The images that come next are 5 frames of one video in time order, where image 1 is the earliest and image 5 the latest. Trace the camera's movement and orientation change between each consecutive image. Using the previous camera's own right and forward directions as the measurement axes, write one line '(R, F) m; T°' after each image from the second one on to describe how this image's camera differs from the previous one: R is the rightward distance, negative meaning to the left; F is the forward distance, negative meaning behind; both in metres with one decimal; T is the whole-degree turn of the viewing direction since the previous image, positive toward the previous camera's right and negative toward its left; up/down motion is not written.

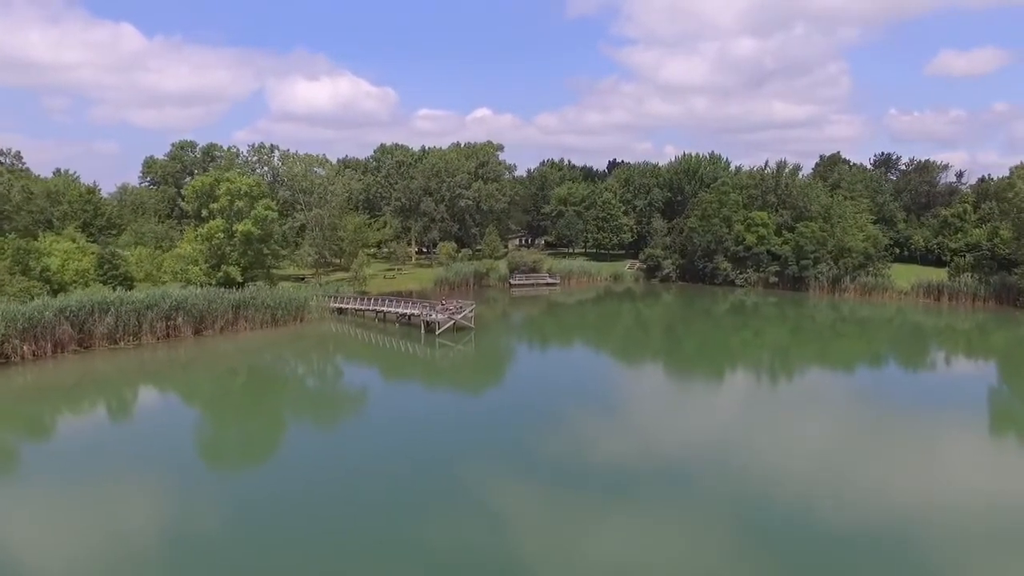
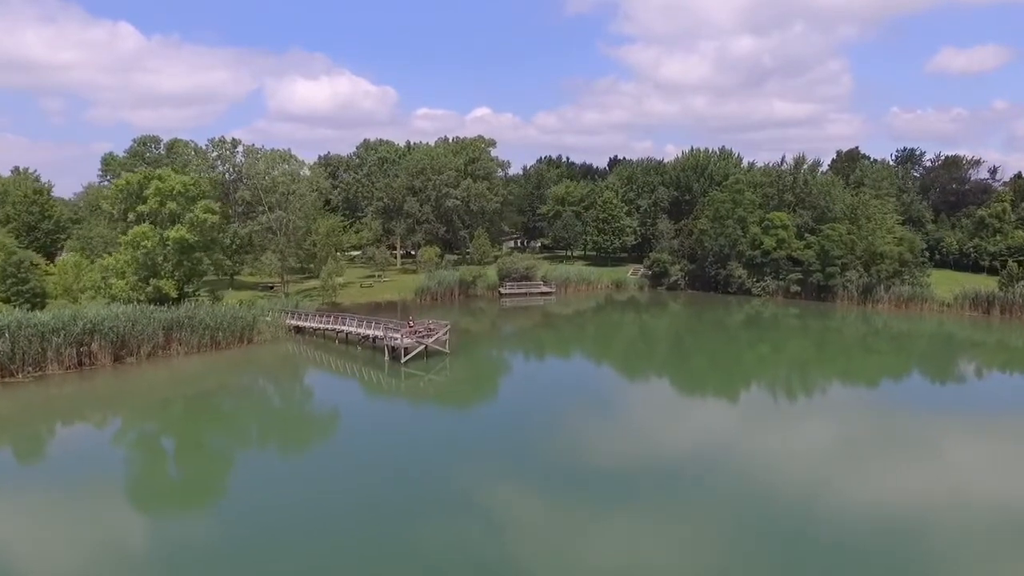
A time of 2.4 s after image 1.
(+0.9, +6.7) m; 0°
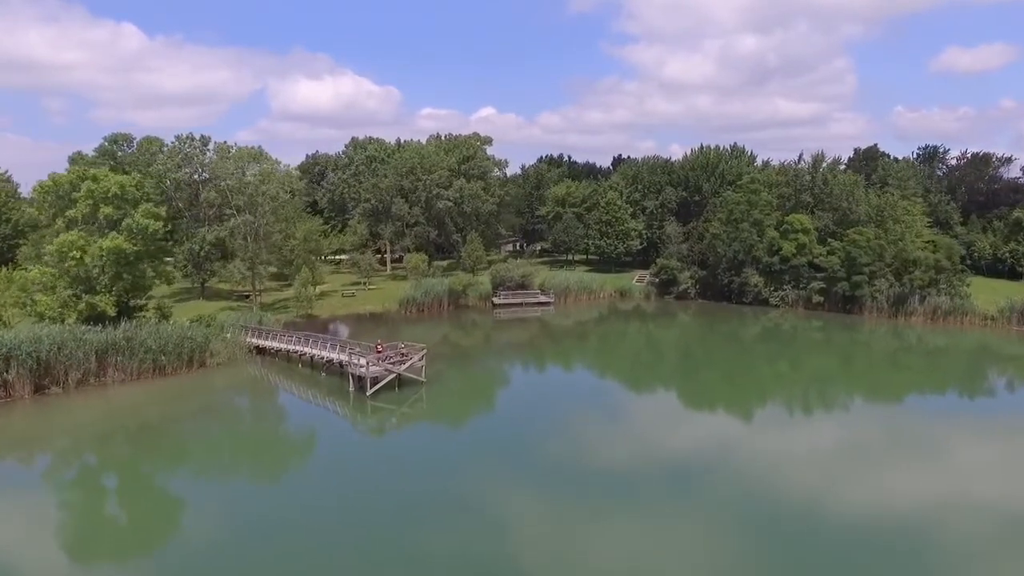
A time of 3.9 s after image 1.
(+0.7, +4.9) m; 0°
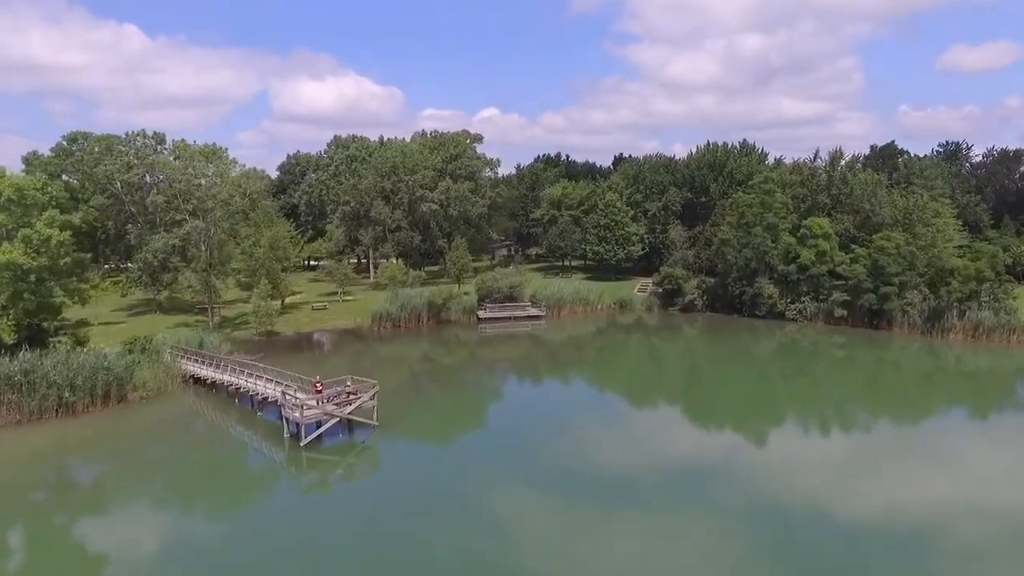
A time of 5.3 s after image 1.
(+1.2, +5.2) m; 0°
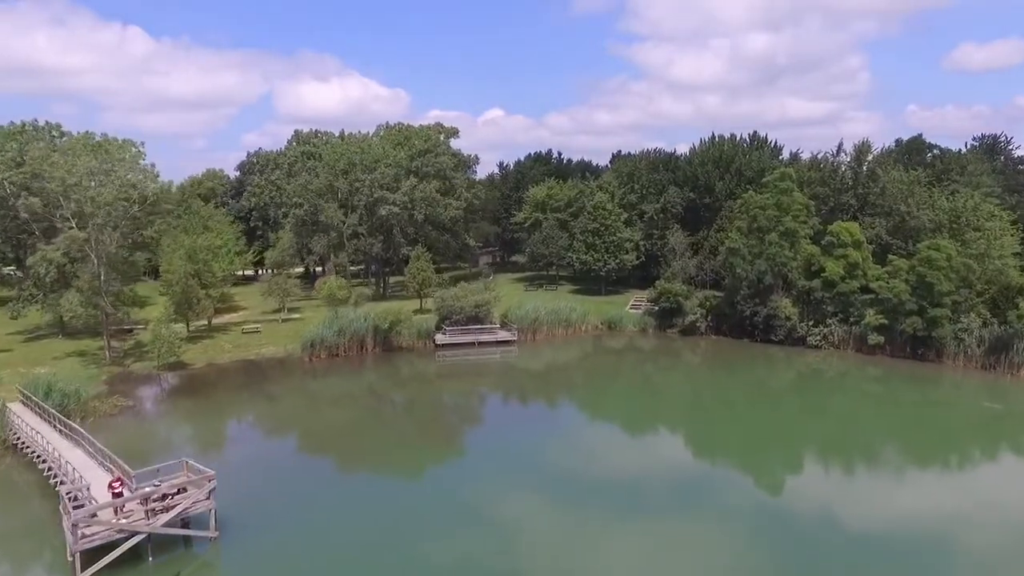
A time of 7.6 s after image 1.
(+2.4, +8.1) m; 0°
